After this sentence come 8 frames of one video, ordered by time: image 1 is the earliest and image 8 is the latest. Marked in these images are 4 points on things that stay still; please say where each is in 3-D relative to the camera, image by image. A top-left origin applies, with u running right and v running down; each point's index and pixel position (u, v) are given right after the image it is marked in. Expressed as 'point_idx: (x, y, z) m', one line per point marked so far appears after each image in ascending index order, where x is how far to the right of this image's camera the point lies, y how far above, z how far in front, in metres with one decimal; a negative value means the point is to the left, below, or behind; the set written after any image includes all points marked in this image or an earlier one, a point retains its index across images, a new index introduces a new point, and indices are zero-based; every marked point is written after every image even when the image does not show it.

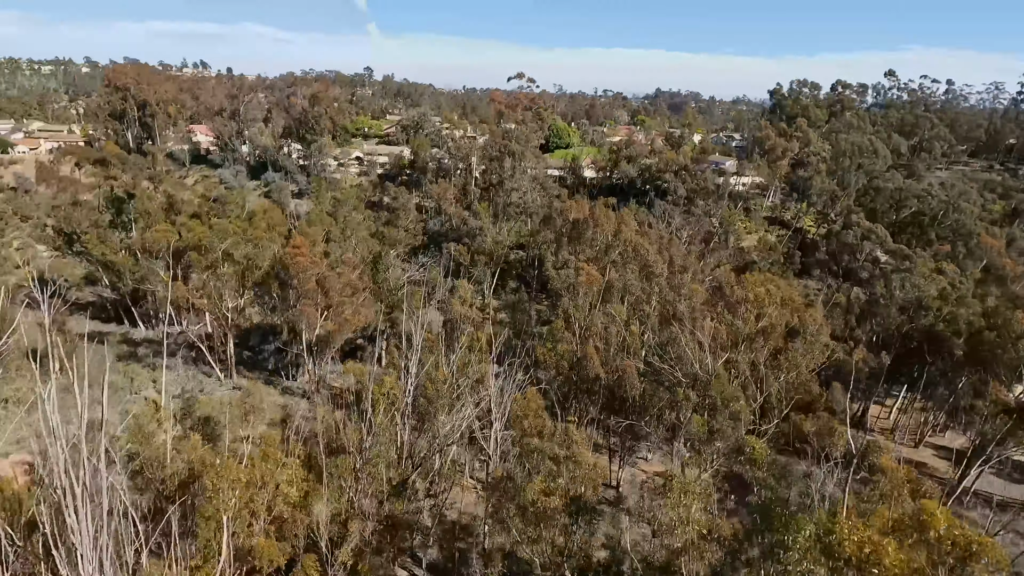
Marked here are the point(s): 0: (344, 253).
0: (-5.0, +0.9, +15.6) m
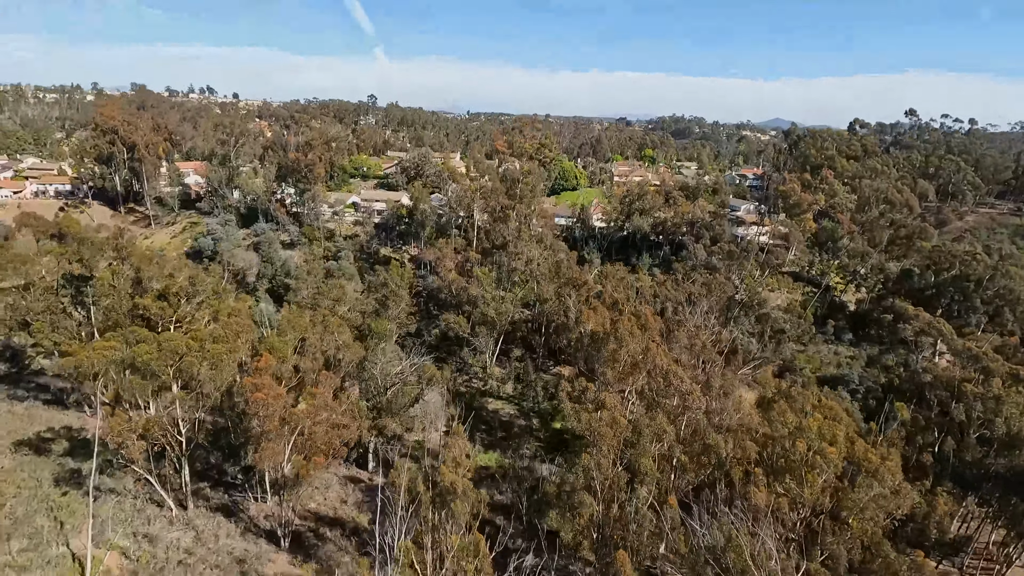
0: (-4.8, -1.9, +13.3) m
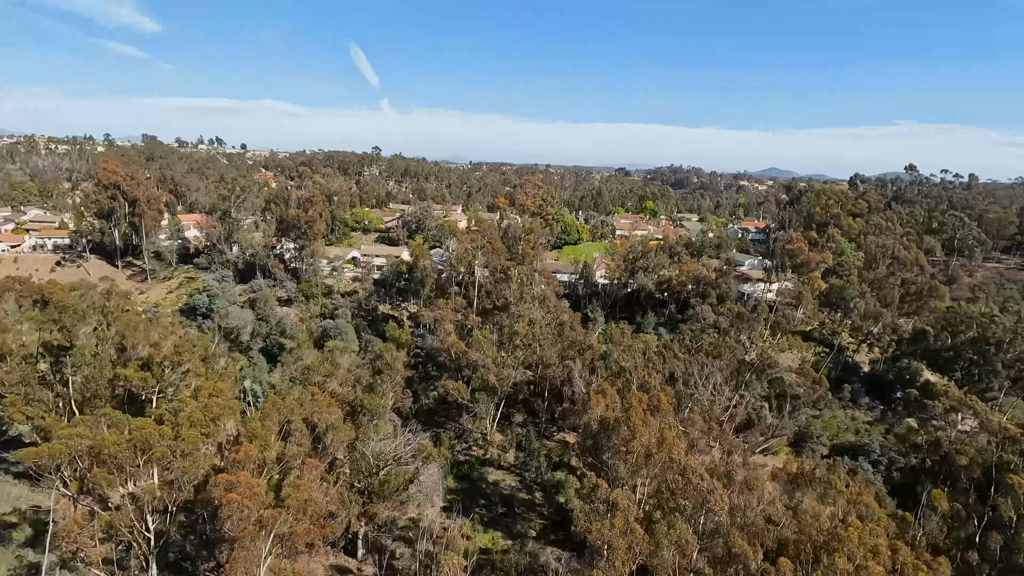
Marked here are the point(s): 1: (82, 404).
0: (-4.8, -3.7, +12.3) m
1: (-13.4, -3.6, +16.7) m
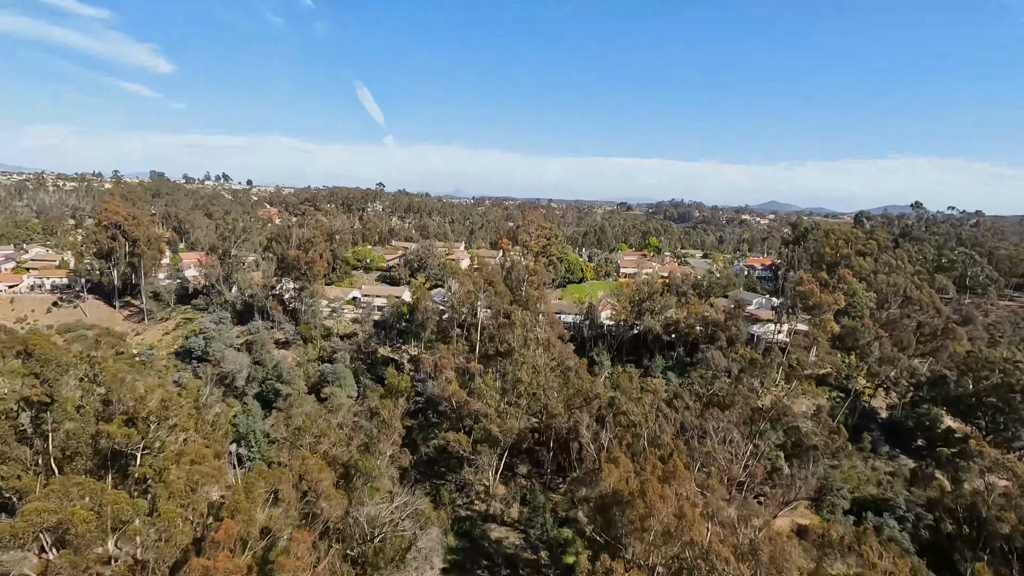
0: (-4.7, -4.9, +11.4) m
1: (-13.2, -5.1, +15.8) m
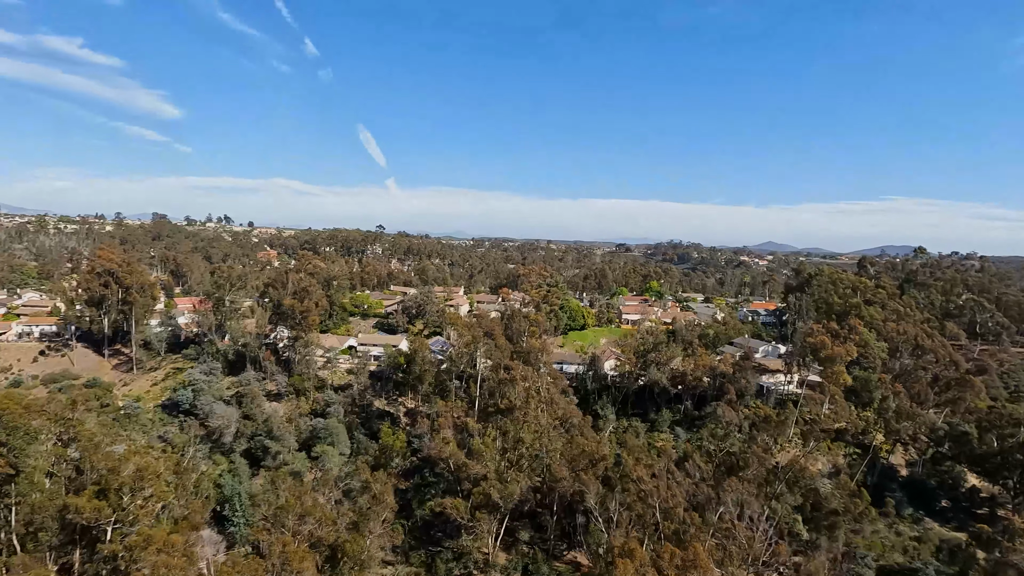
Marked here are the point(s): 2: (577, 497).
0: (-4.6, -6.3, +10.1) m
1: (-13.2, -6.7, +14.5) m
2: (+2.4, -7.7, +19.8) m
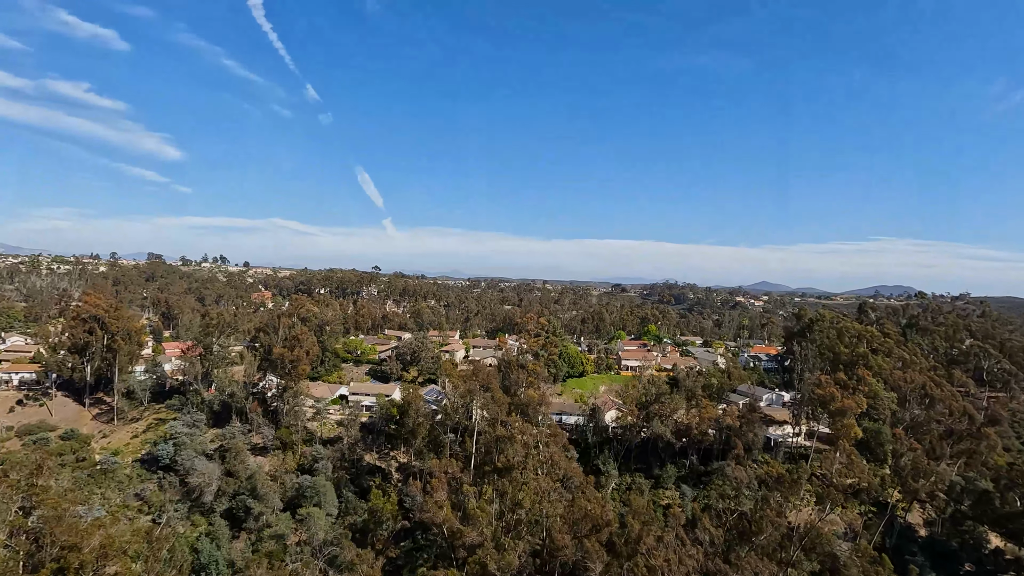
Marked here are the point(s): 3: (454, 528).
0: (-4.6, -7.4, +8.8) m
1: (-13.2, -8.2, +13.1) m
2: (+2.3, -9.6, +18.4) m
3: (-2.0, -8.4, +18.8) m
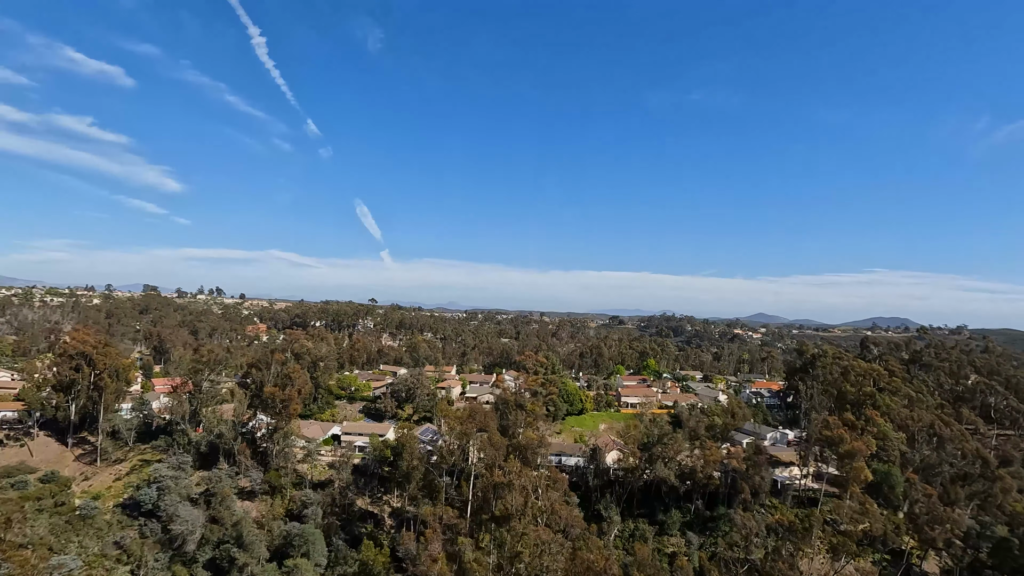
0: (-4.6, -8.2, +7.8) m
1: (-13.2, -9.2, +12.0) m
2: (+2.3, -10.9, +17.3) m
3: (-2.1, -9.8, +17.7) m
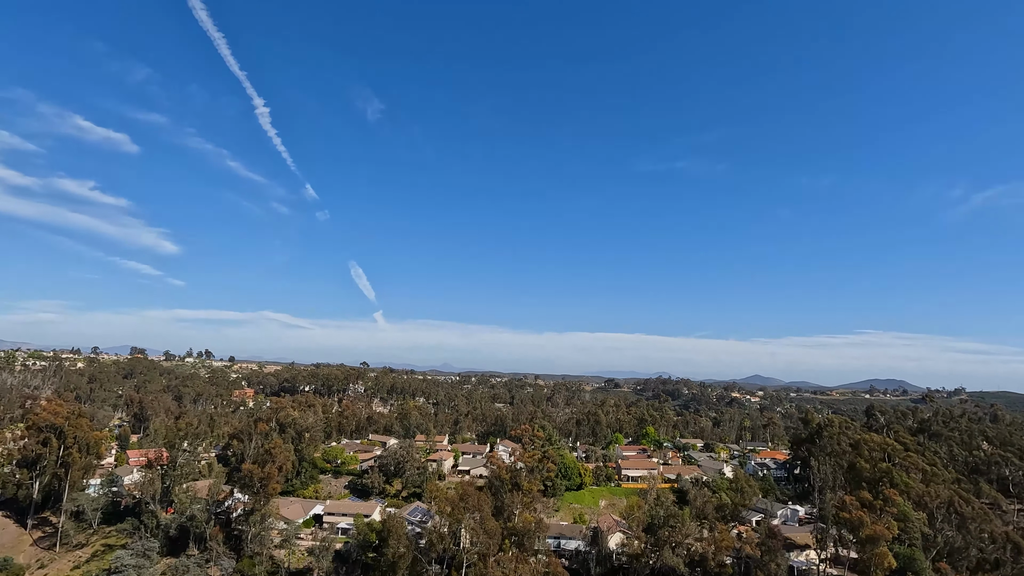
0: (-4.6, -9.3, +5.9) m
1: (-13.3, -10.8, +9.8) m
2: (+2.1, -13.1, +15.1) m
3: (-2.2, -12.0, +15.6) m
